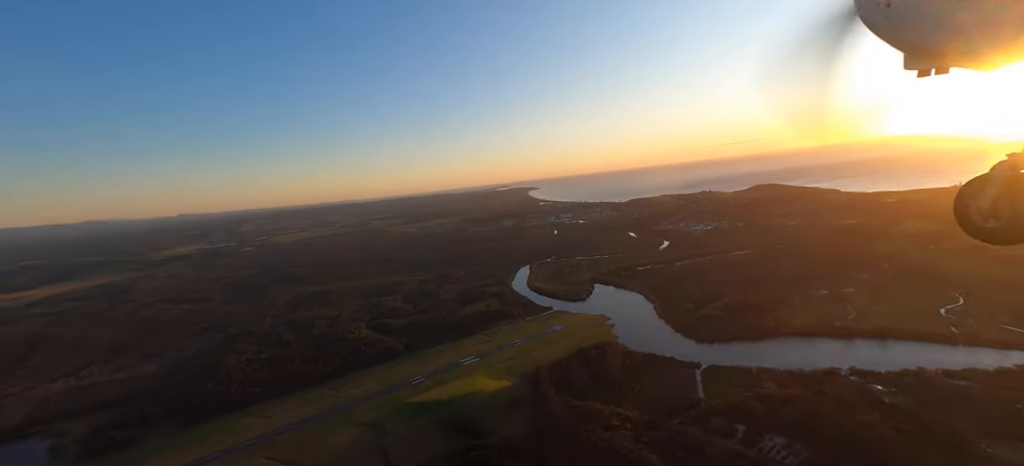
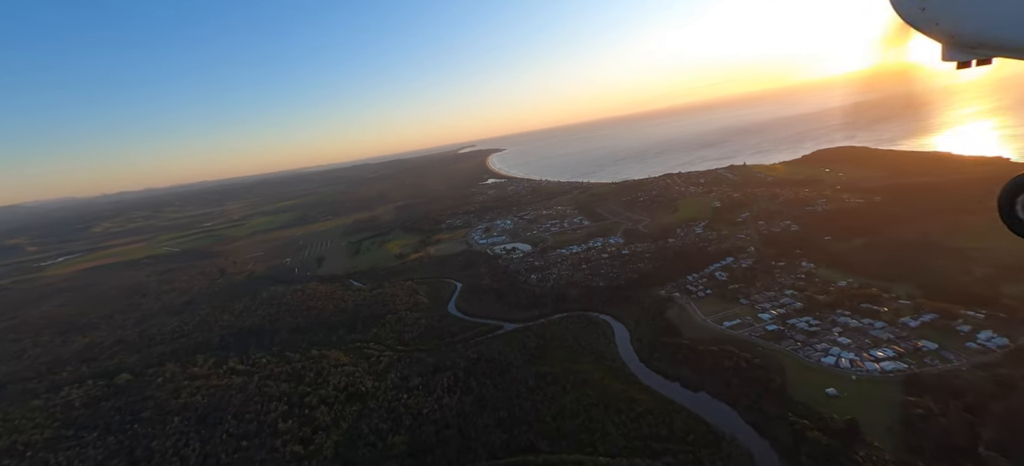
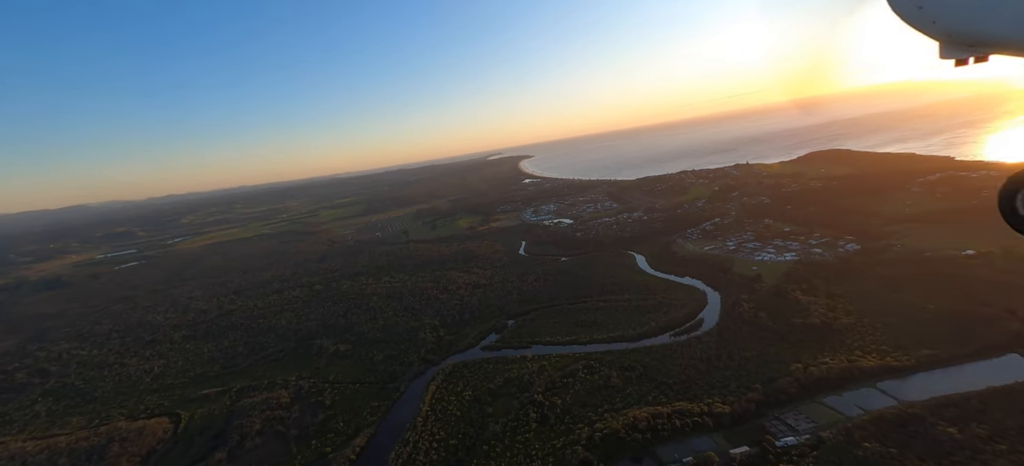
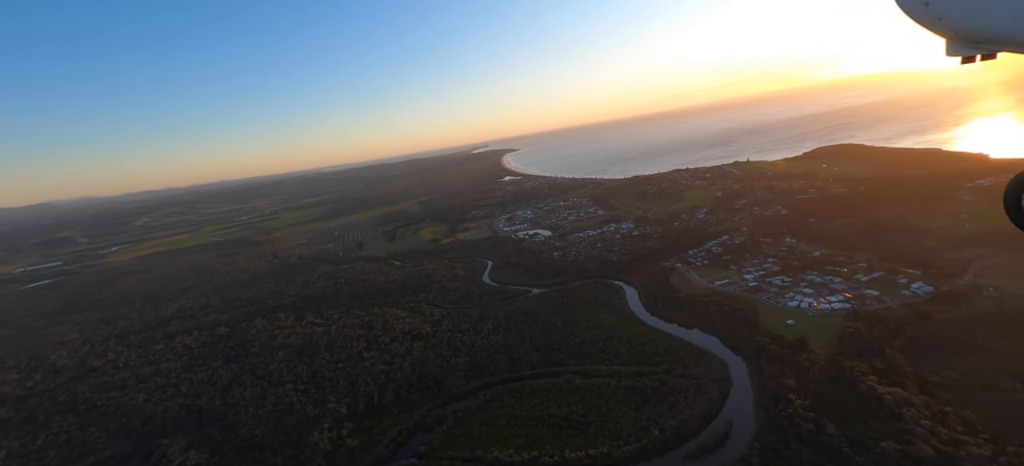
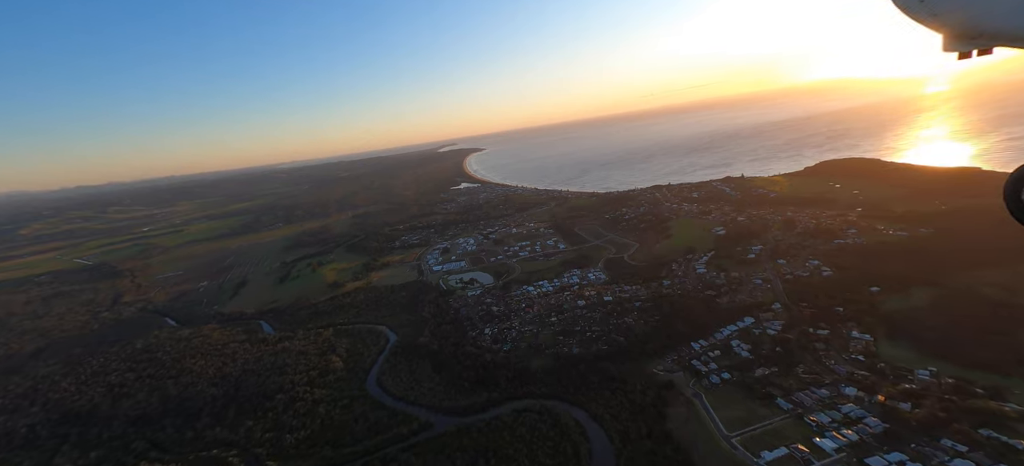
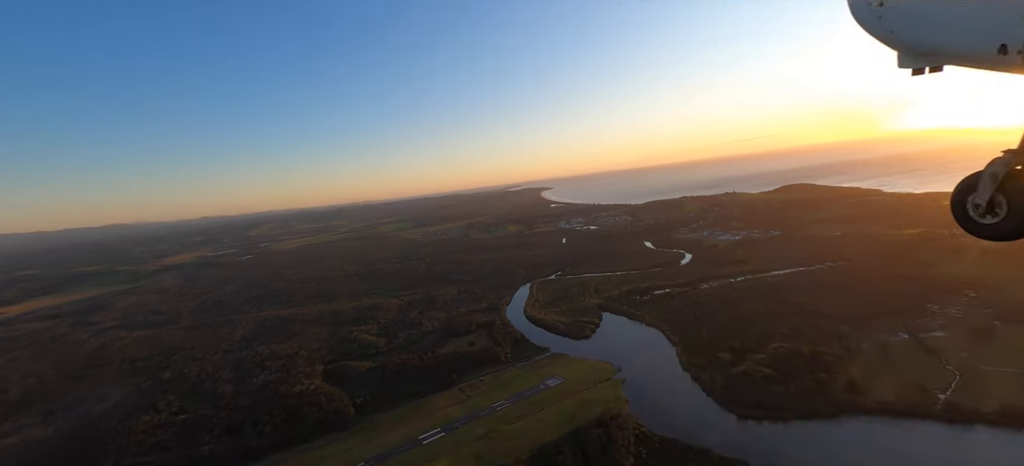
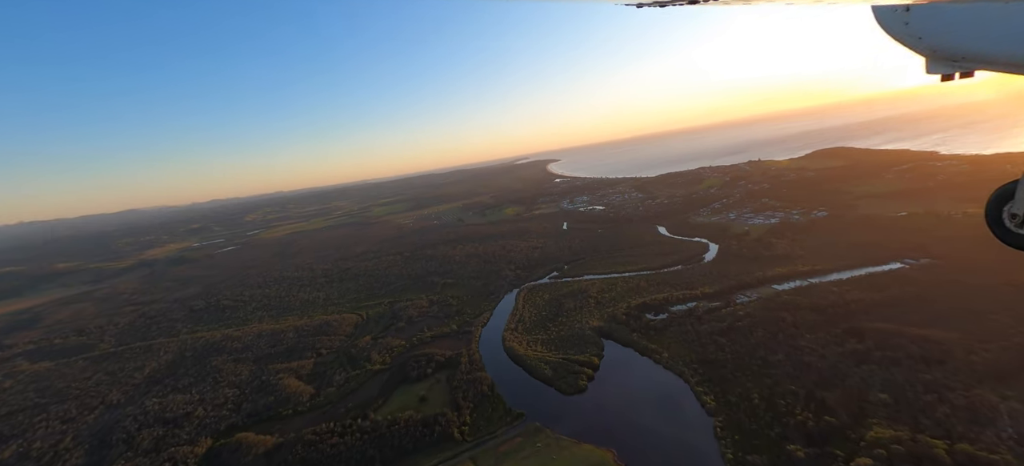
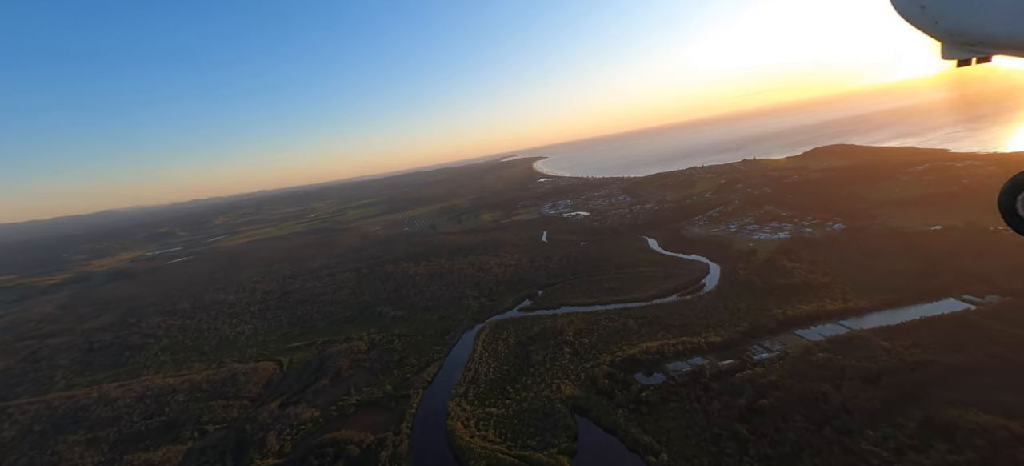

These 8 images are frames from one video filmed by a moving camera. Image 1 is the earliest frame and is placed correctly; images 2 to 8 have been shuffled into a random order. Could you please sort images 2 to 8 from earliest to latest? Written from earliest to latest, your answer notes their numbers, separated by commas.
6, 7, 8, 3, 4, 2, 5
